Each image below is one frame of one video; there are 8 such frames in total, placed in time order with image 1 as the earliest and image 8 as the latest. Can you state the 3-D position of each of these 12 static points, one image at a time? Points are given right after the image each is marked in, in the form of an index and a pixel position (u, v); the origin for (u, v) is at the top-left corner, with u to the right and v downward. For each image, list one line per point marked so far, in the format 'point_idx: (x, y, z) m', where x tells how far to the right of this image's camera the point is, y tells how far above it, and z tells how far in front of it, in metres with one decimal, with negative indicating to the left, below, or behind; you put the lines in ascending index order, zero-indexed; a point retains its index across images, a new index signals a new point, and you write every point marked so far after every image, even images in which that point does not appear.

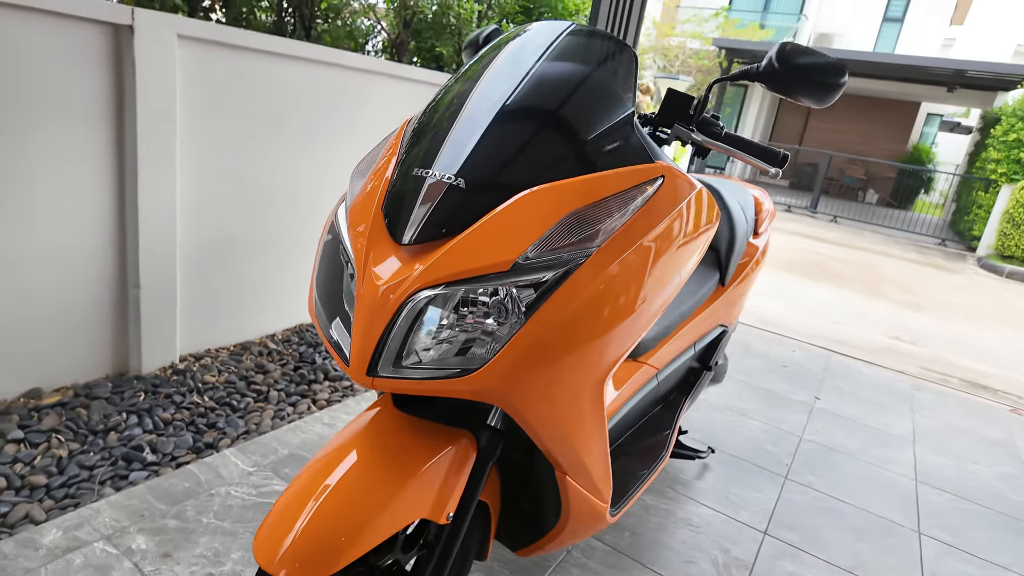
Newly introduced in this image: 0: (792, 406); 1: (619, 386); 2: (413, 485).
0: (+1.3, -0.6, +2.9) m
1: (+0.3, -0.2, +1.5) m
2: (-0.1, -0.3, +1.0) m
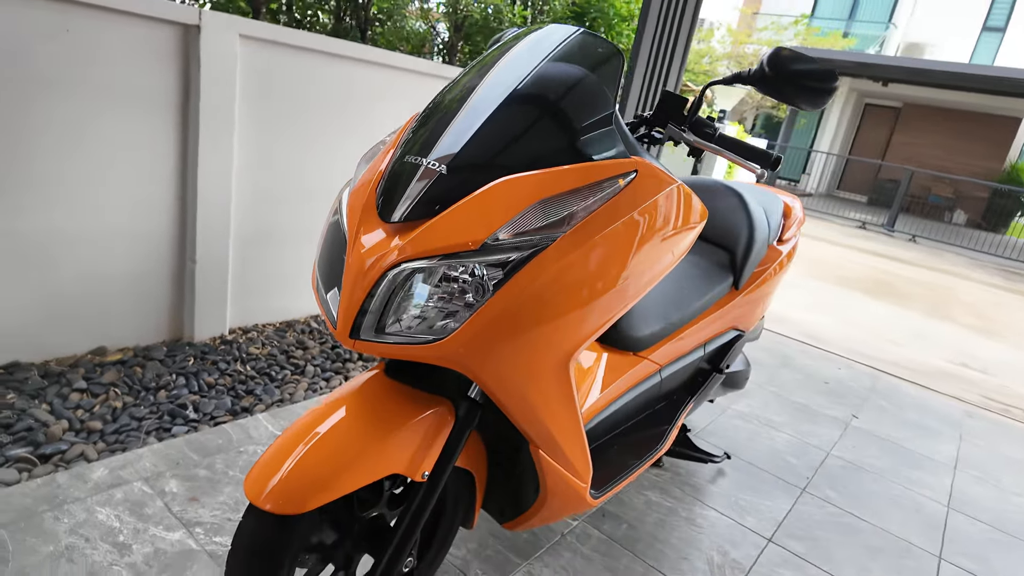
0: (+1.5, -0.6, +2.8) m
1: (+0.3, -0.2, +1.5) m
2: (-0.2, -0.3, +1.0) m
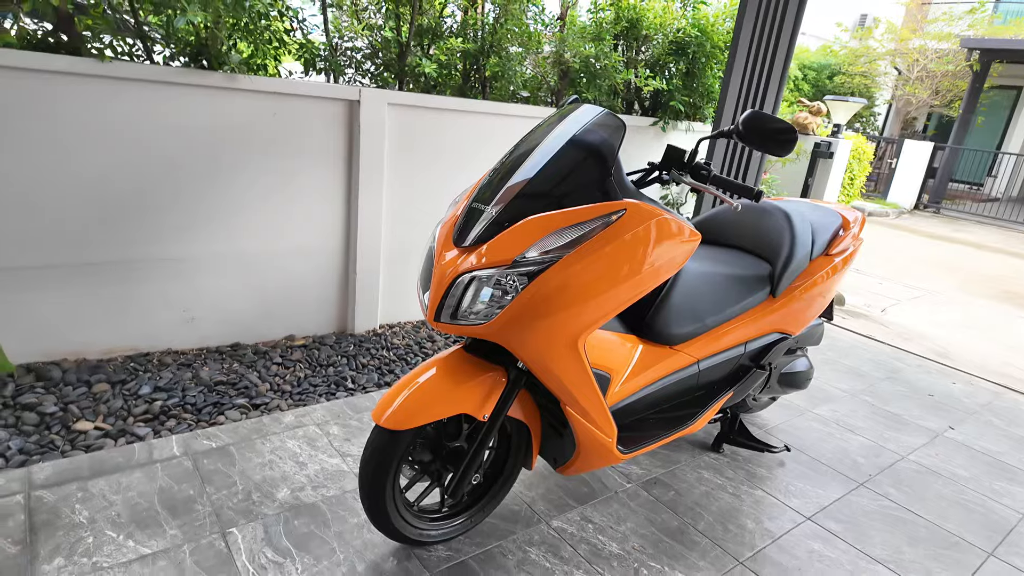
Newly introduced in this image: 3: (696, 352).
0: (+1.9, -0.7, +2.9) m
1: (+0.4, -0.2, +1.9) m
2: (-0.1, -0.3, +1.6) m
3: (+0.6, -0.2, +2.0) m
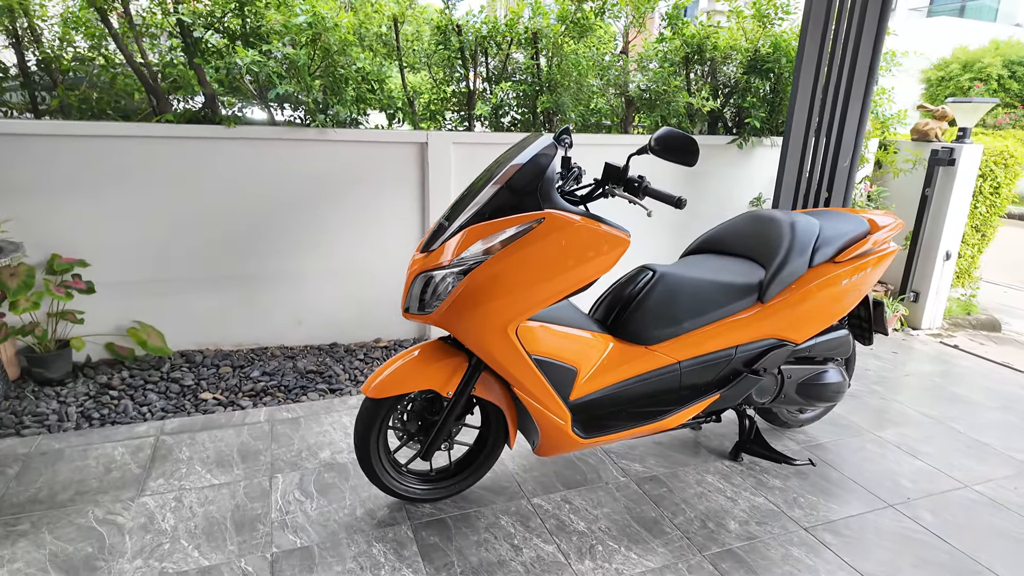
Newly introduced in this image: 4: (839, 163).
0: (+2.1, -0.7, +2.6) m
1: (+0.4, -0.3, +2.1) m
2: (-0.3, -0.3, +1.9) m
3: (+0.6, -0.2, +2.1) m
4: (+1.9, +0.7, +3.6) m
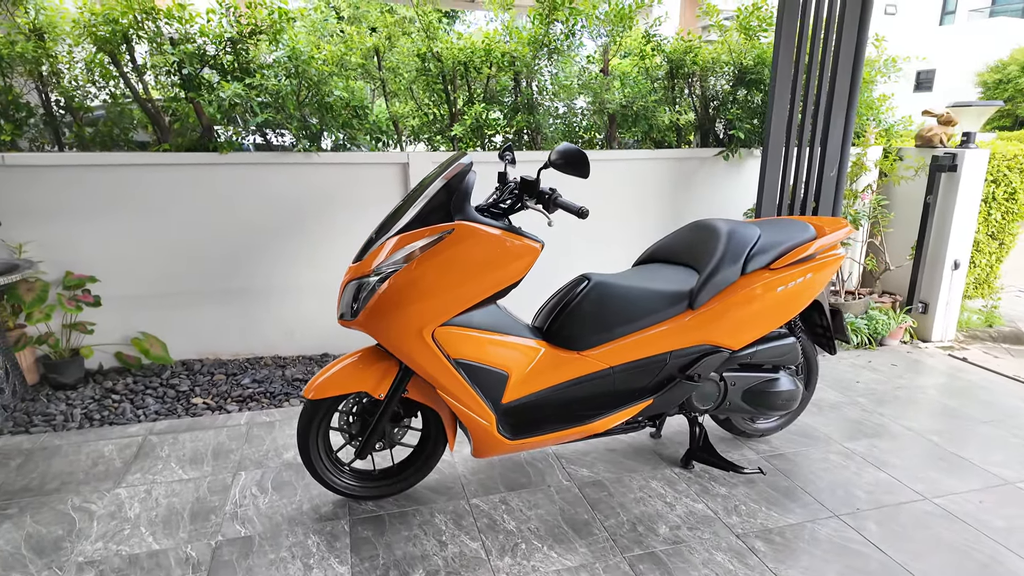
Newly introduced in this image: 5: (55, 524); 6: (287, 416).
0: (+1.9, -0.8, +2.5) m
1: (+0.1, -0.3, +2.2) m
2: (-0.5, -0.3, +2.1) m
3: (+0.3, -0.3, +2.2) m
4: (+1.8, +0.7, +3.5) m
5: (-1.6, -0.8, +2.1) m
6: (-1.1, -0.6, +2.9) m
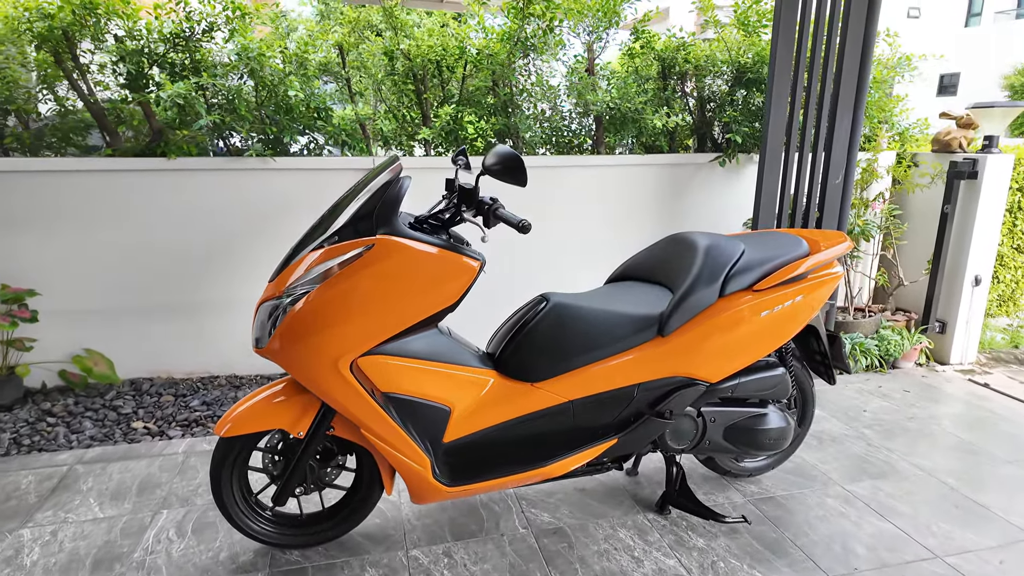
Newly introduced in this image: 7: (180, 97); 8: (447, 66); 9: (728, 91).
0: (+1.7, -0.9, +2.2) m
1: (0.0, -0.4, +1.9) m
2: (-0.7, -0.4, +1.8) m
3: (+0.2, -0.3, +1.9) m
4: (+1.7, +0.6, +3.2) m
5: (-1.8, -0.9, +1.9) m
6: (-1.2, -0.7, +2.7) m
7: (-1.6, +0.9, +2.9) m
8: (-0.3, +1.2, +3.3) m
9: (+1.3, +1.2, +3.6) m
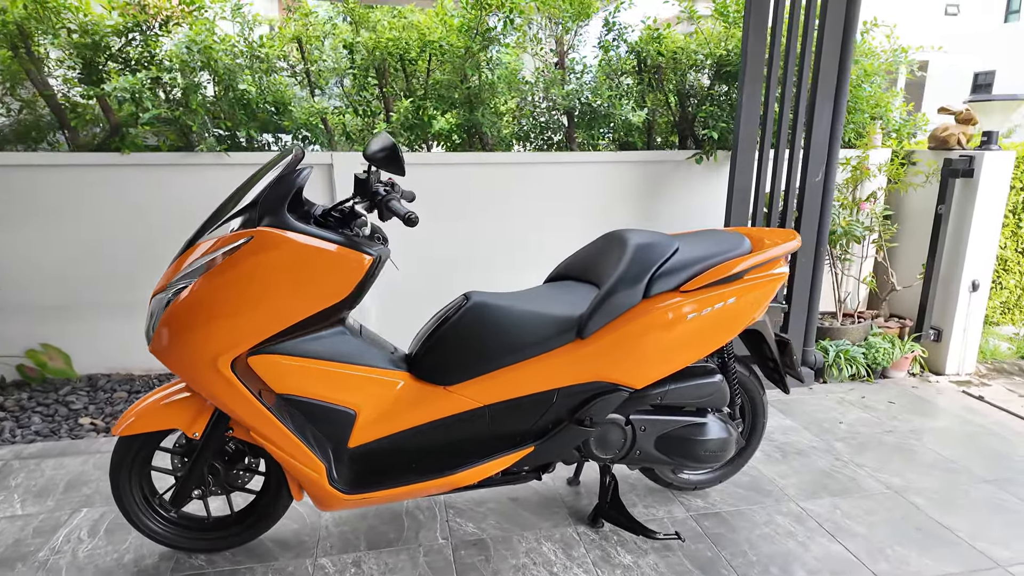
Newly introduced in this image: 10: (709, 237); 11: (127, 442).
0: (+1.4, -0.9, +2.0) m
1: (-0.3, -0.4, +1.8) m
2: (-1.0, -0.3, +1.7) m
3: (-0.1, -0.3, +1.8) m
4: (+1.5, +0.6, +3.0) m
5: (-2.0, -0.8, +1.9) m
6: (-1.5, -0.7, +2.6) m
7: (-1.8, +0.9, +2.9) m
8: (-0.5, +1.2, +3.2) m
9: (+1.1, +1.1, +3.4) m
10: (+0.7, +0.2, +2.0) m
11: (-1.1, -0.5, +1.8) m
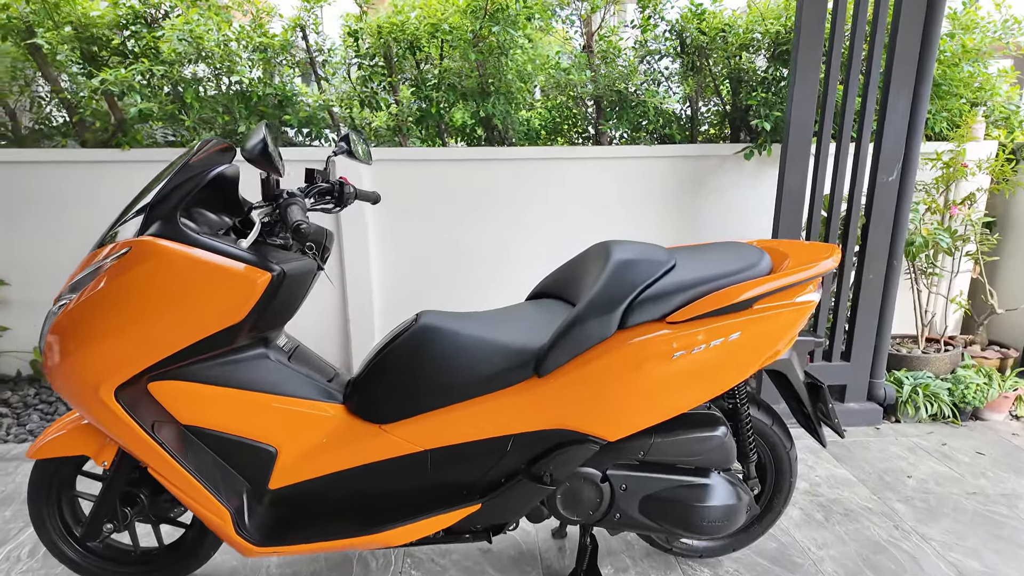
0: (+1.3, -1.0, +1.5) m
1: (-0.4, -0.4, +1.6) m
2: (-1.1, -0.4, +1.6) m
3: (-0.2, -0.4, +1.5) m
4: (+1.5, +0.5, +2.5) m
5: (-2.2, -0.8, +1.8) m
6: (-1.5, -0.7, +2.5) m
7: (-1.7, +0.9, +2.8) m
8: (-0.4, +1.2, +2.9) m
9: (+1.2, +1.1, +2.9) m
10: (+0.6, +0.1, +1.6) m
11: (-1.3, -0.5, +1.7) m
